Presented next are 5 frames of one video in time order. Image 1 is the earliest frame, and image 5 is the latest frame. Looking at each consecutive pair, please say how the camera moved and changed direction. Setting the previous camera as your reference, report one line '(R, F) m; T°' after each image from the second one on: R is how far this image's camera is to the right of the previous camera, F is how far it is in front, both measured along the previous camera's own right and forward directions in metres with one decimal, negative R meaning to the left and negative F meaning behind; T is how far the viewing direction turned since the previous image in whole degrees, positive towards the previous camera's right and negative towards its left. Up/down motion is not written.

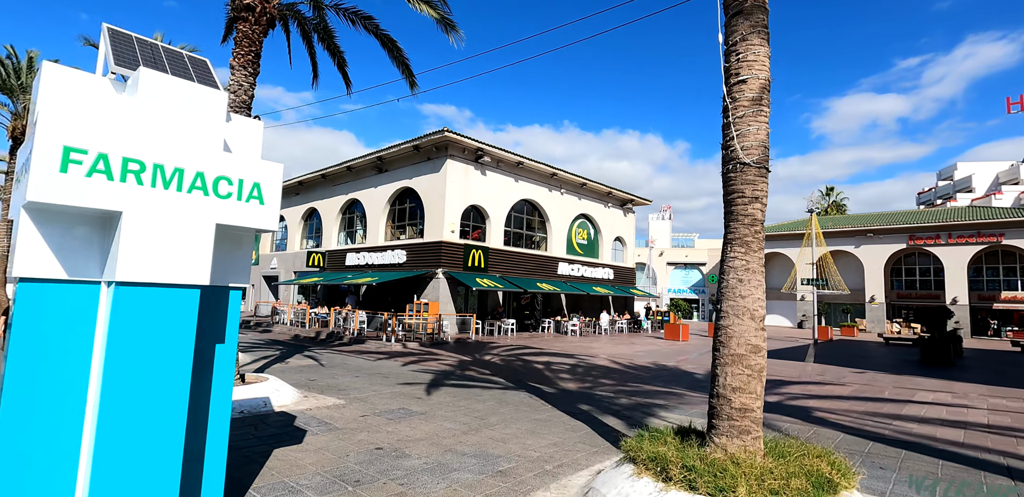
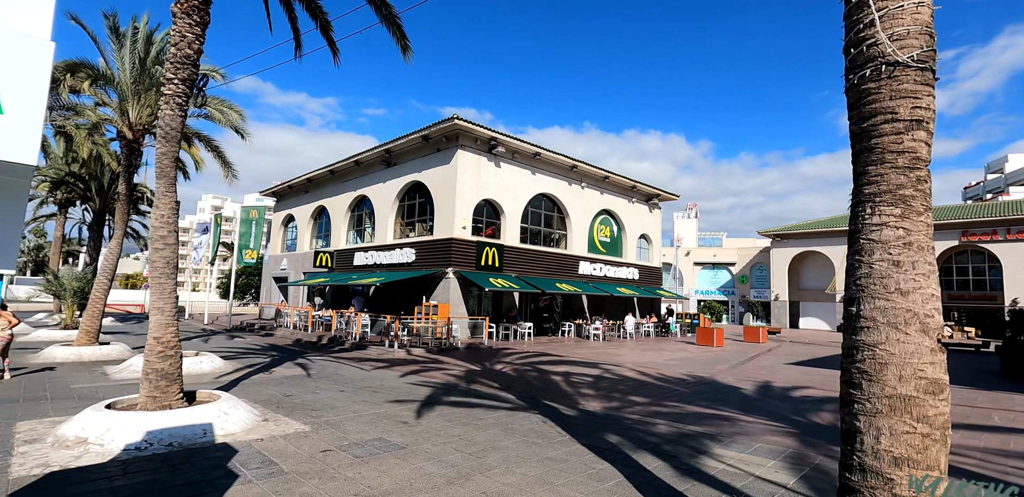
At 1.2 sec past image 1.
(+0.2, +1.8) m; -2°
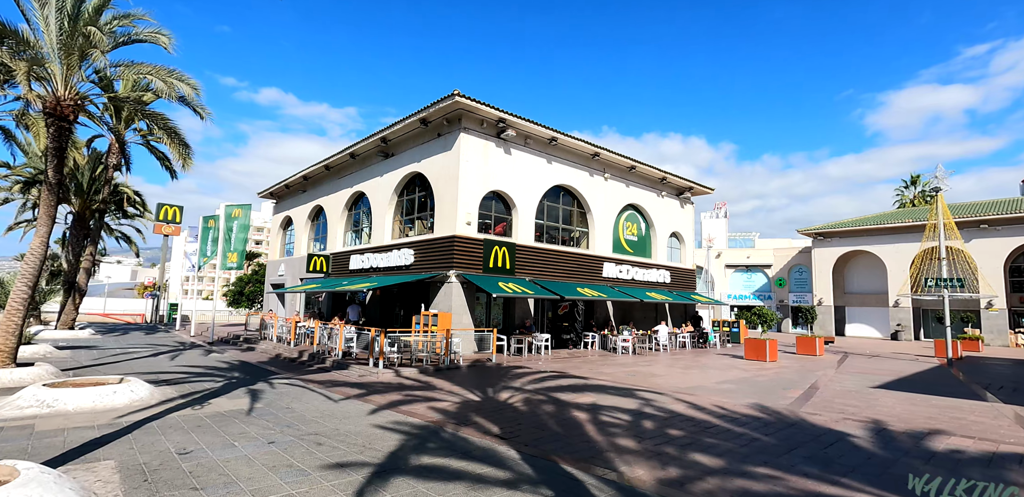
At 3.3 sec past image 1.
(+0.2, +3.0) m; -2°
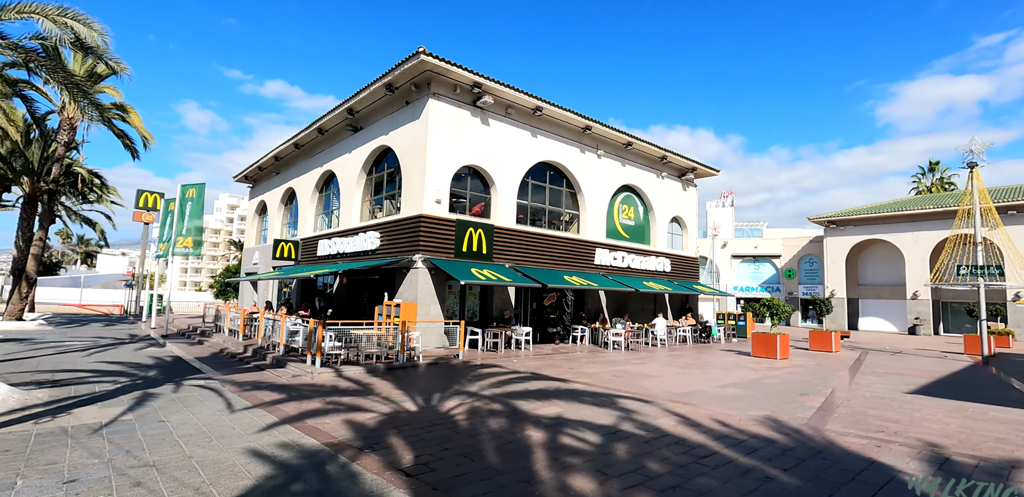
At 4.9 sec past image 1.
(+0.9, +2.1) m; -1°
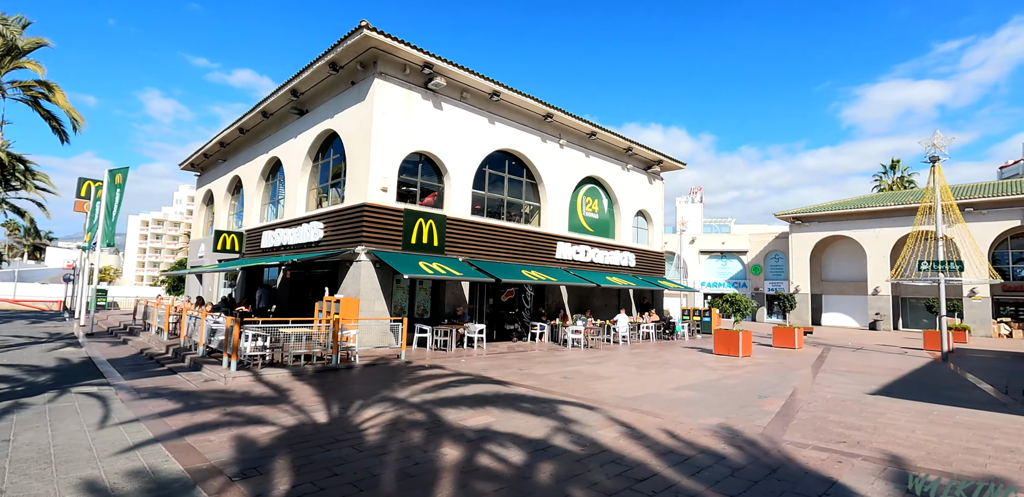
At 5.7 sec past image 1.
(+0.6, +0.9) m; +3°
